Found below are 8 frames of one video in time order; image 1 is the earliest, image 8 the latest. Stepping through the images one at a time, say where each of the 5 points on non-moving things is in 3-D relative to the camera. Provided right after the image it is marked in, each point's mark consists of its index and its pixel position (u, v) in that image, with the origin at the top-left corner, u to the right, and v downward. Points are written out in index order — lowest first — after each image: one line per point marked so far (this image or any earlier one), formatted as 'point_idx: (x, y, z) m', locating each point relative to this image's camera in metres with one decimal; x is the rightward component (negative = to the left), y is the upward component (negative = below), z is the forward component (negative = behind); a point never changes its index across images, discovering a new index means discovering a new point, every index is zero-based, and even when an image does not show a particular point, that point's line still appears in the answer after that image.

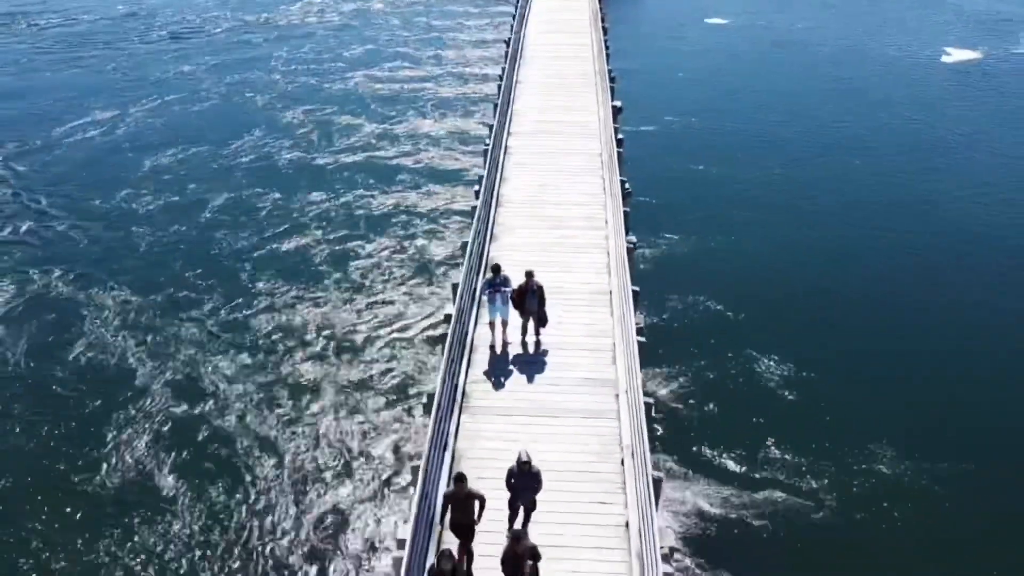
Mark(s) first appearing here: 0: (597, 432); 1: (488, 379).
0: (+1.5, -2.5, +14.0) m
1: (-0.5, -1.7, +15.0) m
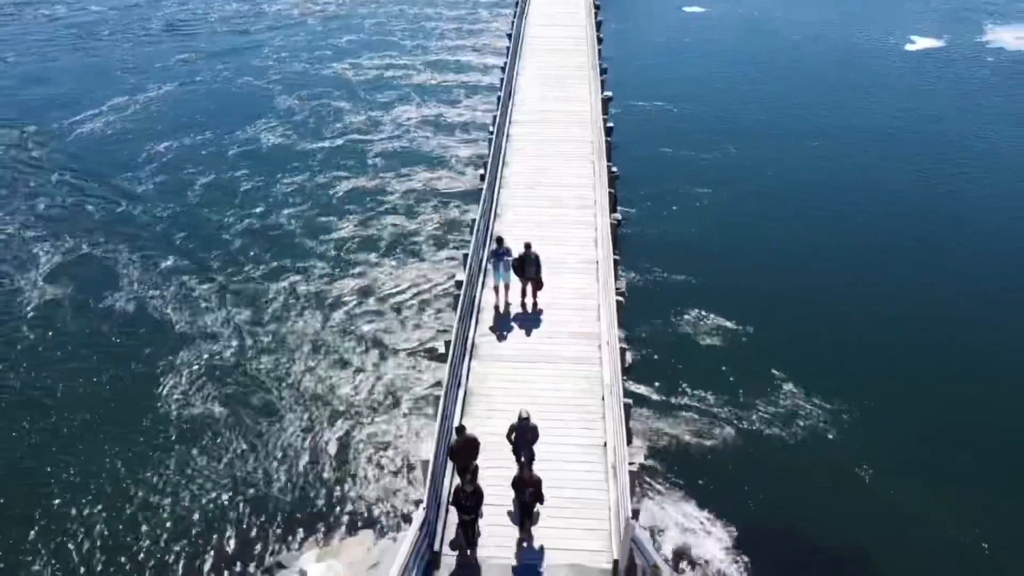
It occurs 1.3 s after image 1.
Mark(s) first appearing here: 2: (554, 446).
0: (+1.6, -1.8, +17.1) m
1: (-0.5, -1.0, +18.2) m
2: (+0.7, -3.1, +15.5) m
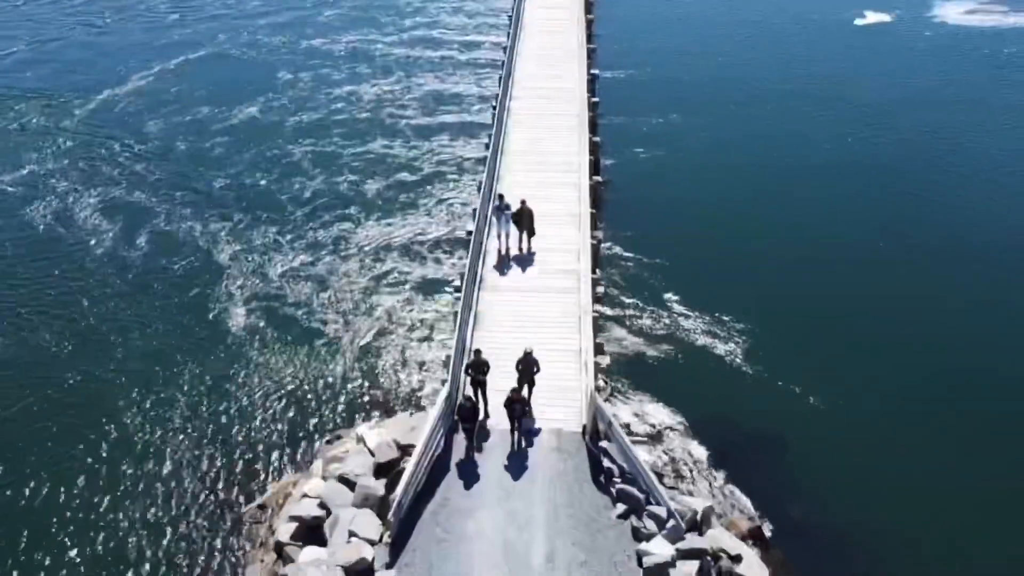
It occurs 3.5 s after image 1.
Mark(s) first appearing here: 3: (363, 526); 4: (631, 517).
0: (+1.5, -0.3, +22.3) m
1: (-0.5, +0.5, +23.4) m
2: (+0.7, -1.7, +20.8) m
3: (-3.0, -4.8, +16.3) m
4: (+2.5, -4.8, +16.6) m
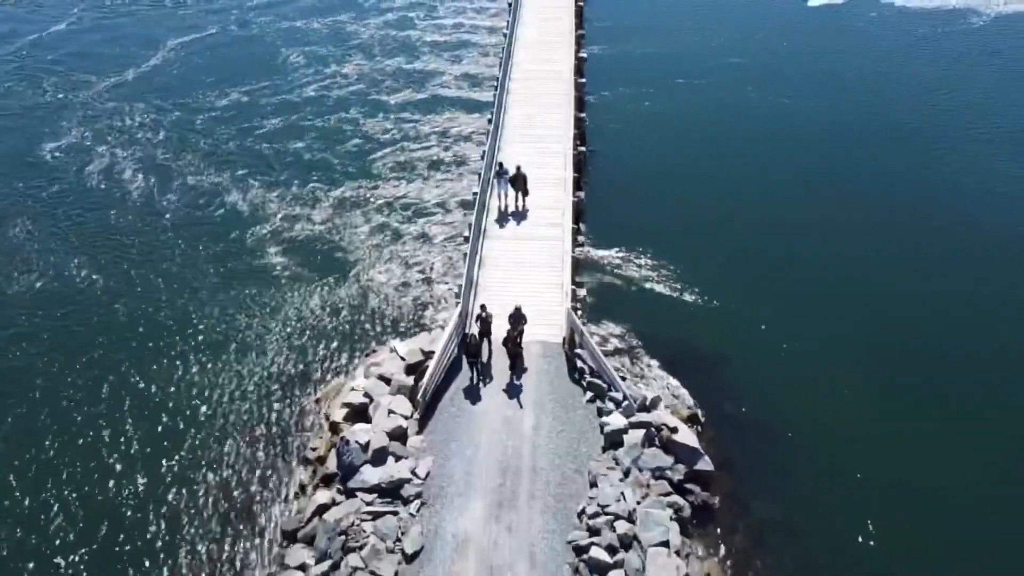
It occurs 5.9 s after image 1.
0: (+1.4, +1.5, +28.0) m
1: (-0.6, +2.3, +29.0) m
2: (+0.6, 0.0, +26.5) m
3: (-3.1, -3.2, +22.1) m
4: (+2.3, -3.2, +22.4) m
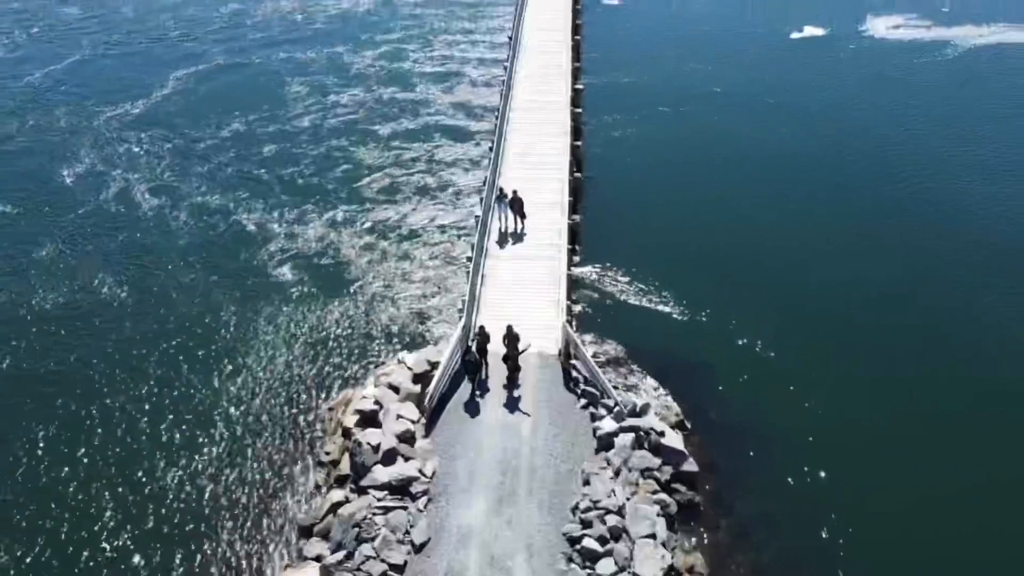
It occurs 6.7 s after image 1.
0: (+1.4, +0.9, +29.9) m
1: (-0.6, +1.7, +31.0) m
2: (+0.6, -0.5, +28.4) m
3: (-3.1, -3.7, +23.9) m
4: (+2.3, -3.6, +24.2) m
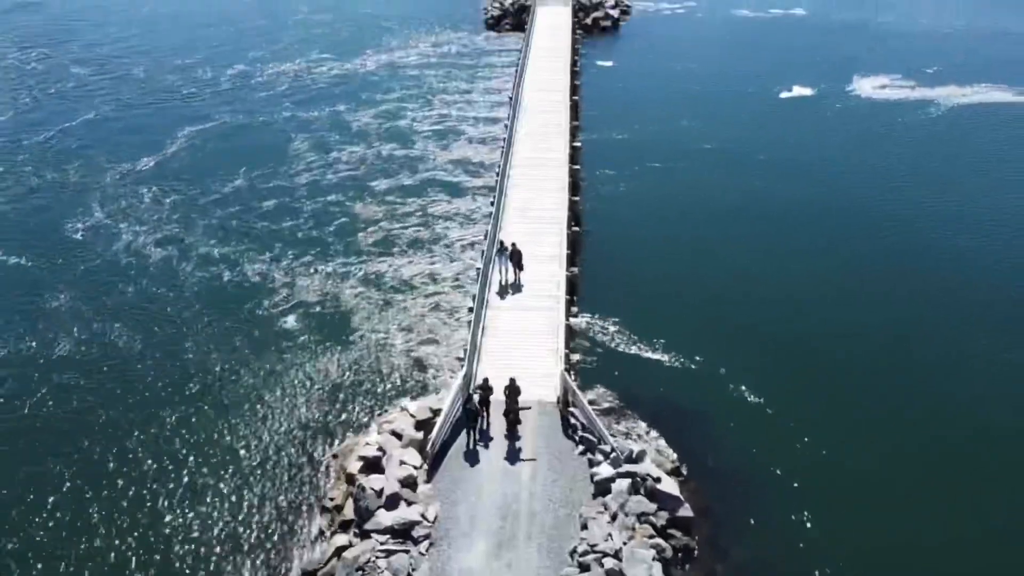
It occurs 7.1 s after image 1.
0: (+1.4, -1.0, +30.9) m
1: (-0.6, -0.3, +32.0) m
2: (+0.6, -2.3, +29.3) m
3: (-3.1, -5.2, +24.6) m
4: (+2.3, -5.2, +24.9) m
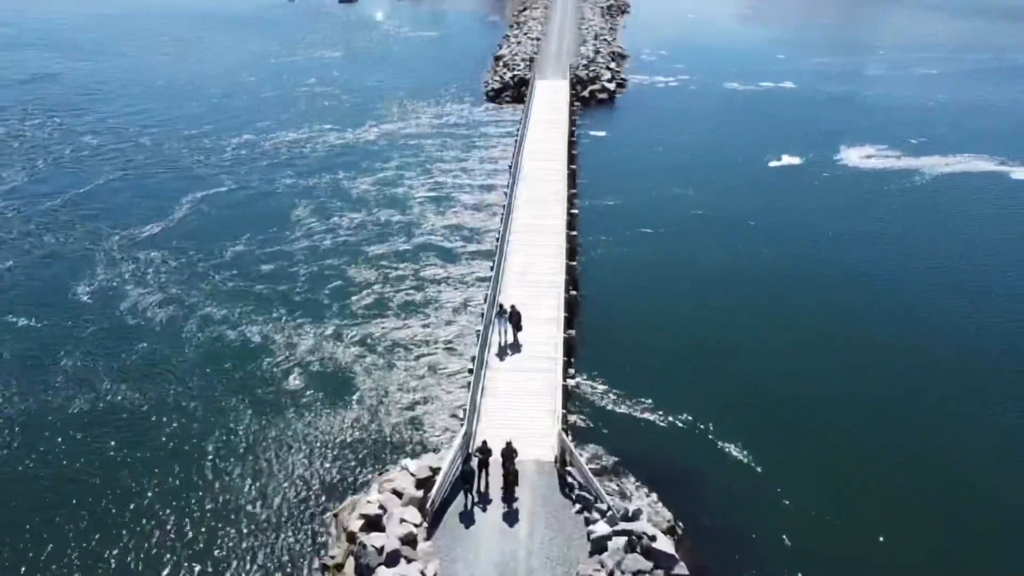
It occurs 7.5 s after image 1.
0: (+1.4, -3.5, +31.7) m
1: (-0.6, -2.8, +32.9) m
2: (+0.5, -4.7, +30.0) m
3: (-3.2, -7.1, +25.1) m
4: (+2.3, -7.1, +25.4) m
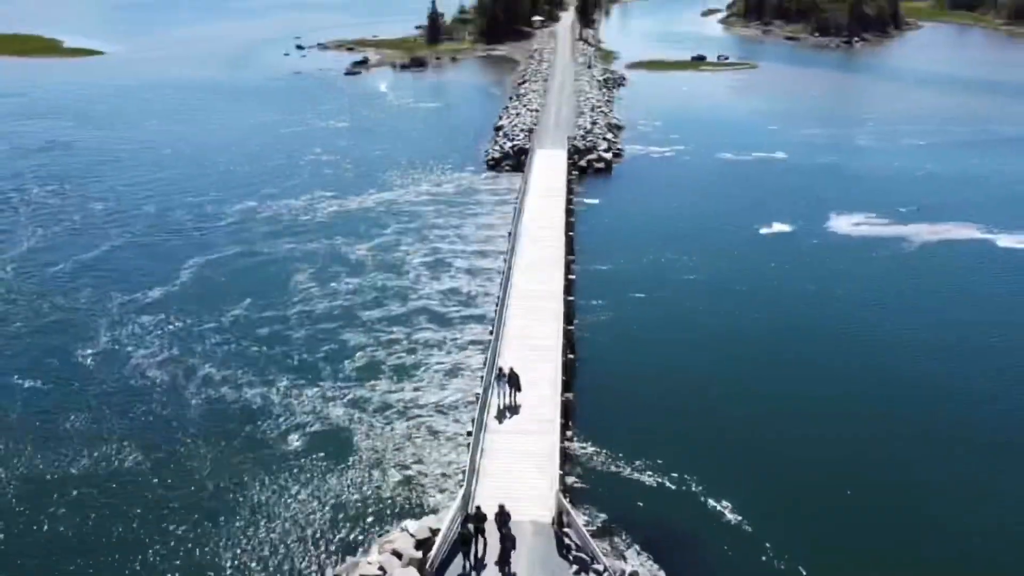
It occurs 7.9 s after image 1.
0: (+1.3, -6.1, +32.3) m
1: (-0.7, -5.5, +33.6) m
2: (+0.5, -7.1, +30.5) m
3: (-3.3, -9.1, +25.5) m
4: (+2.2, -9.2, +25.8) m
